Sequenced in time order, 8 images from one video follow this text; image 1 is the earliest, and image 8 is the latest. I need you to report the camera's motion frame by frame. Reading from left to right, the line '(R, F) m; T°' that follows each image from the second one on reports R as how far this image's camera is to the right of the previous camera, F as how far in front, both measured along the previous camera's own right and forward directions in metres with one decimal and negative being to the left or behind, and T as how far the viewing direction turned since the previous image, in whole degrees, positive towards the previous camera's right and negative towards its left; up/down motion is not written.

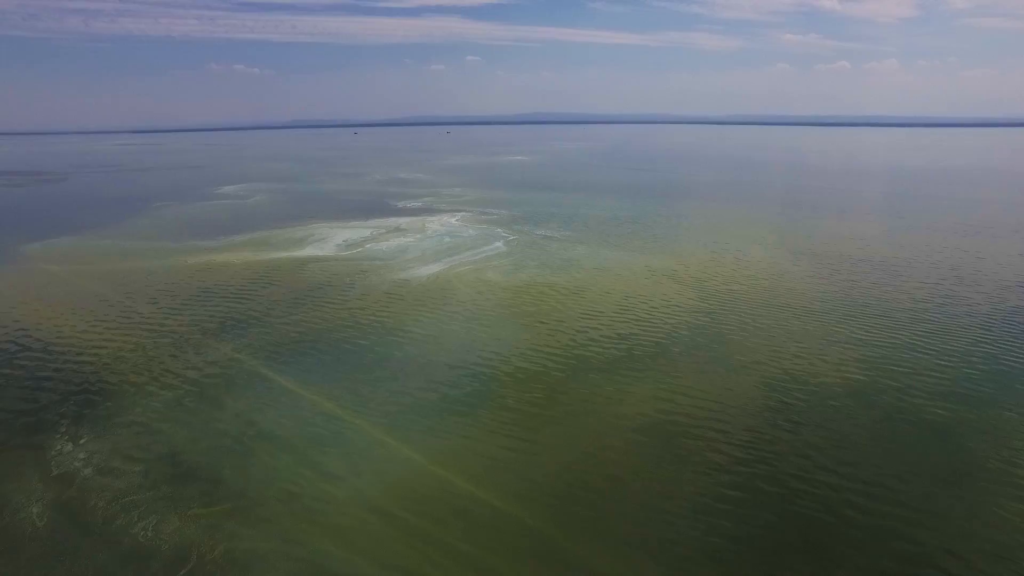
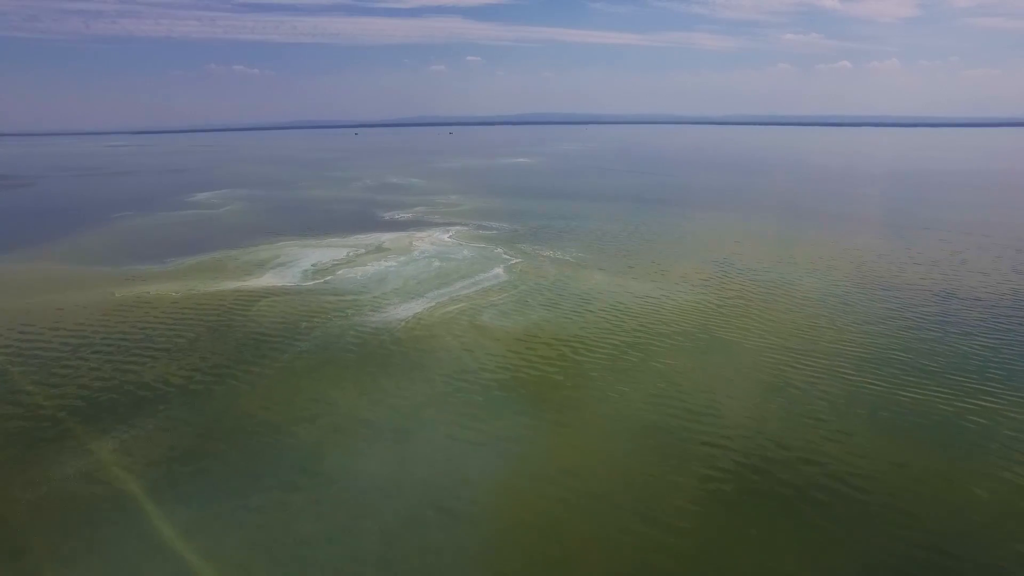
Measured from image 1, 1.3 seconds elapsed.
(0.0, +7.3) m; 0°
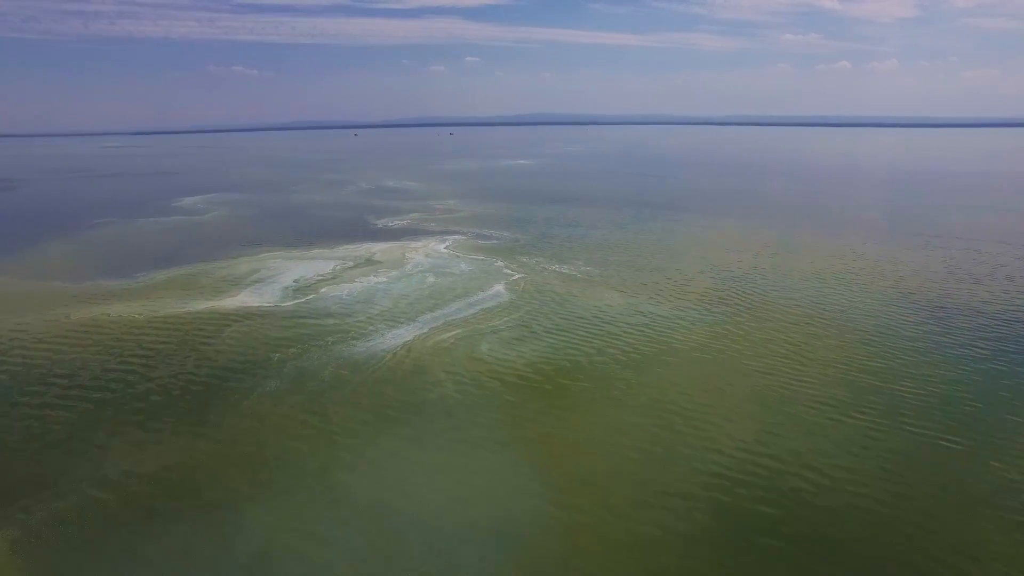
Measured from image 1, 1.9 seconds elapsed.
(-0.1, +3.5) m; 0°
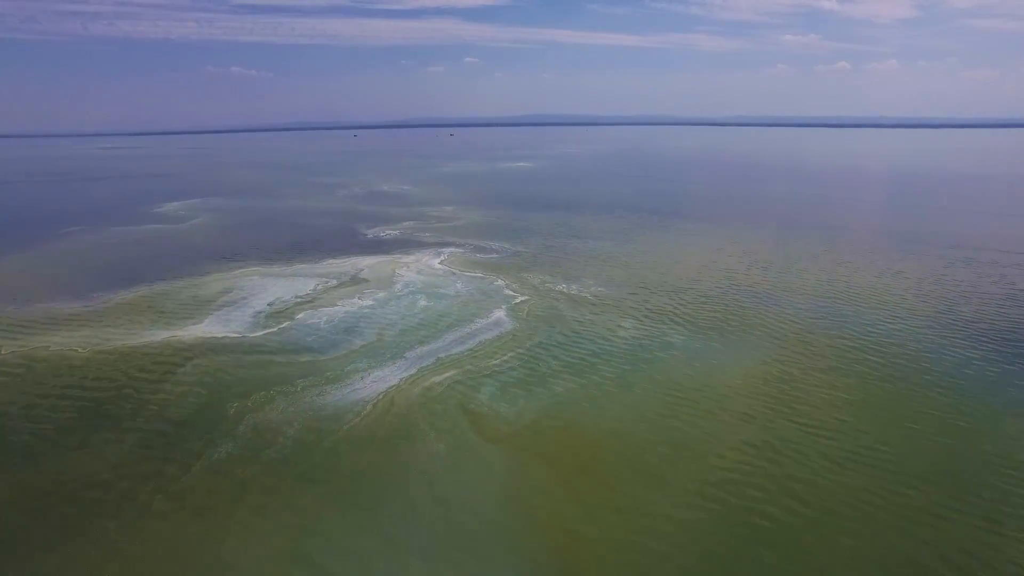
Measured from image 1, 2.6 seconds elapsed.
(-0.1, +3.9) m; 0°
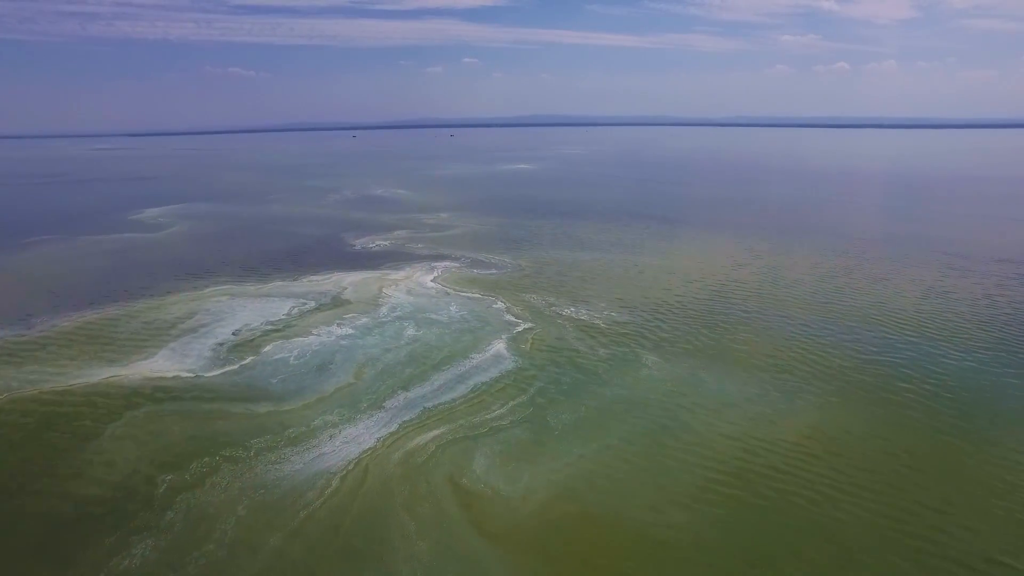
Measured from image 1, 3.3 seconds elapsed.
(-0.1, +3.9) m; 0°
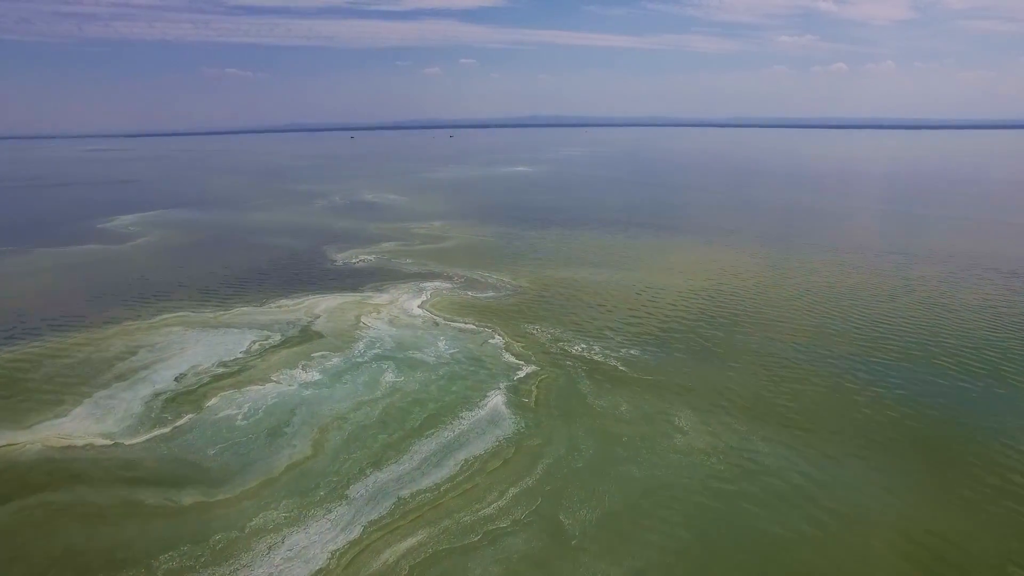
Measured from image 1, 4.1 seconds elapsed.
(-0.1, +4.6) m; 0°
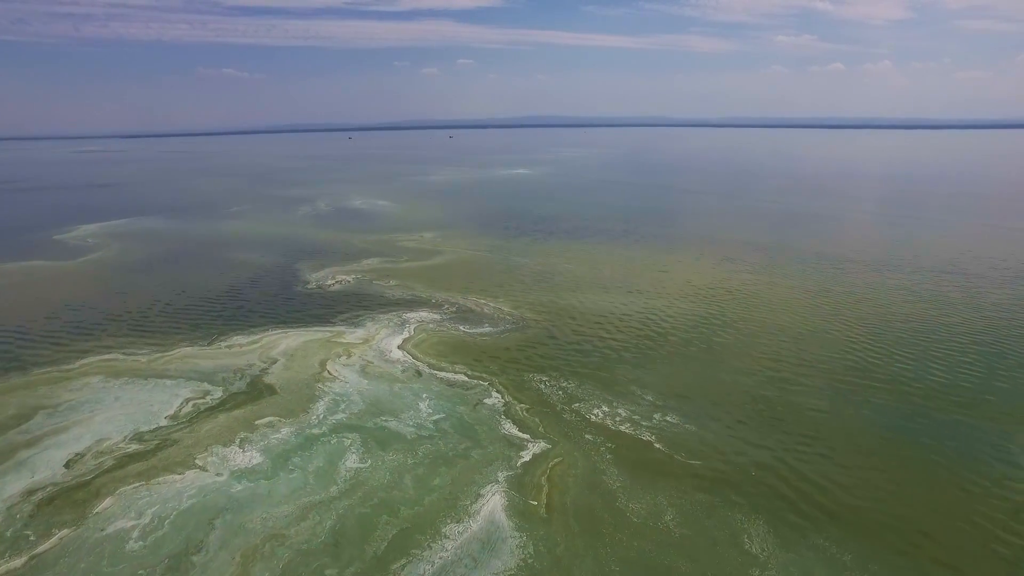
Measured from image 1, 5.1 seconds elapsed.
(-0.1, +5.4) m; 0°
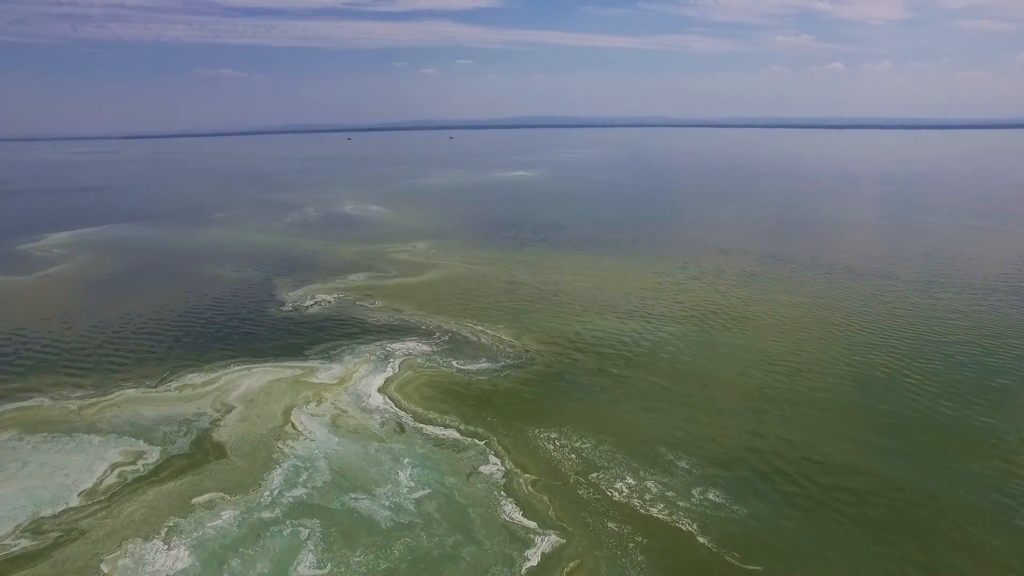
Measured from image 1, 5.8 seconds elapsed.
(0.0, +3.8) m; 0°
